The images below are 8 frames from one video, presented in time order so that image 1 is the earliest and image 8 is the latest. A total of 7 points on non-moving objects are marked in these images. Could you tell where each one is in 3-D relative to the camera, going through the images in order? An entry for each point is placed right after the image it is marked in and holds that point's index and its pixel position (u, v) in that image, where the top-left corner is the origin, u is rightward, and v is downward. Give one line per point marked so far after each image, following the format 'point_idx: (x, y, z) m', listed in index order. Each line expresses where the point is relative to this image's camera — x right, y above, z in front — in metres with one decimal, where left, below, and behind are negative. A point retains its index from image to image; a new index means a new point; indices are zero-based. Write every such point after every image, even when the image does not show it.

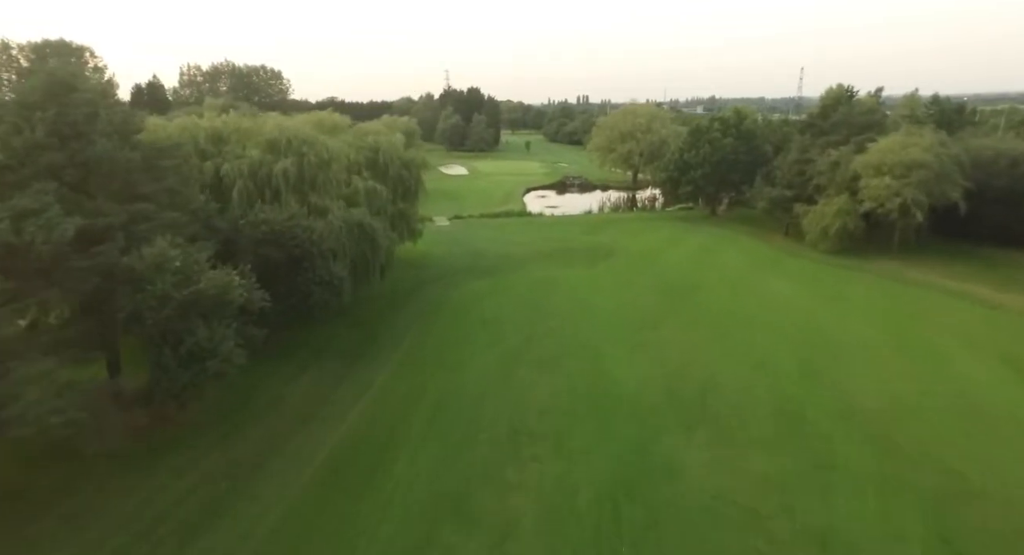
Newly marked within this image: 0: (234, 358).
0: (-6.9, -2.0, +13.7) m
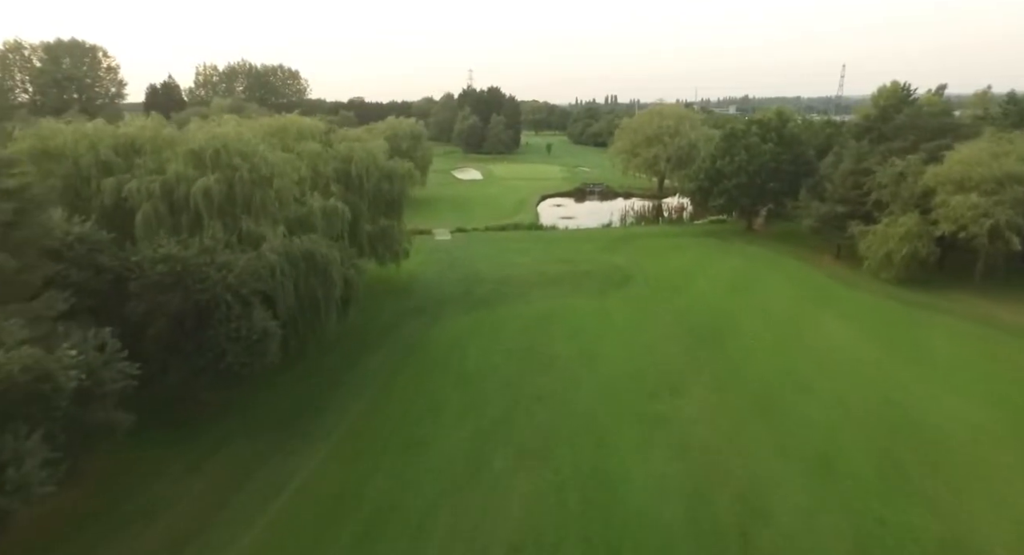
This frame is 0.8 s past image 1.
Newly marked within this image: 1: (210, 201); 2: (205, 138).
0: (-7.9, -3.4, +9.3) m
1: (-9.3, +2.4, +17.1) m
2: (-10.1, +4.6, +18.2) m
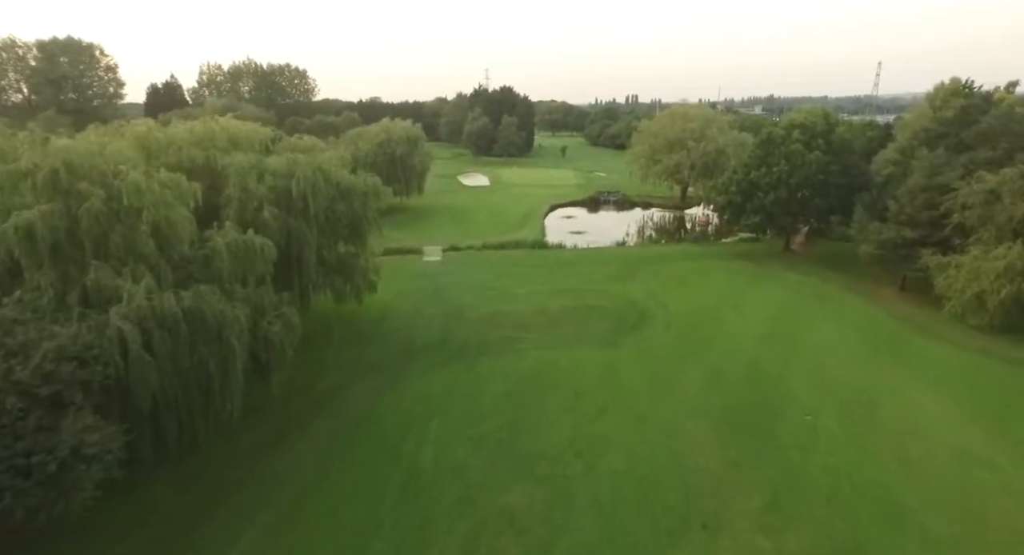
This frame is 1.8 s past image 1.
0: (-9.1, -5.1, +4.0) m
1: (-10.2, +0.7, +11.9) m
2: (-10.9, +3.0, +13.0) m
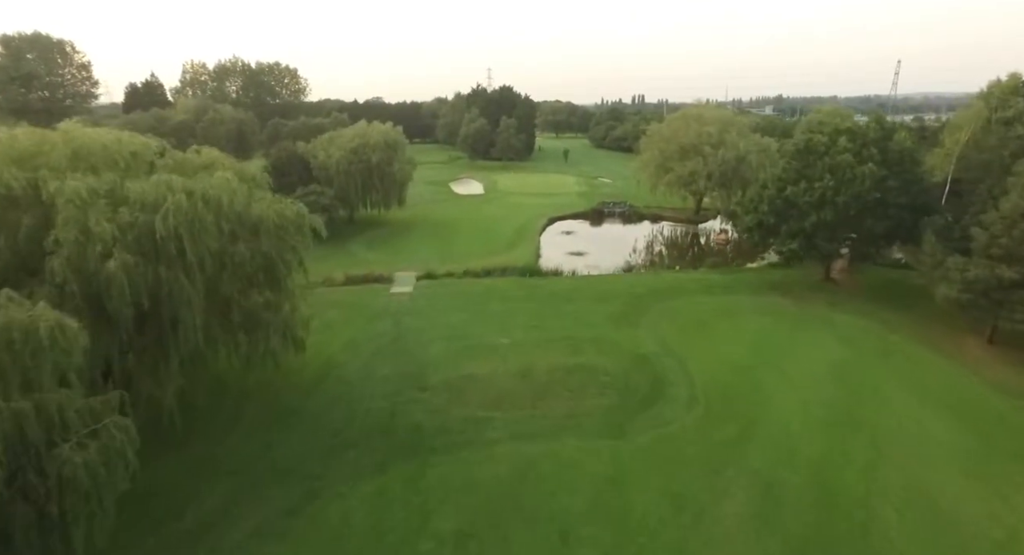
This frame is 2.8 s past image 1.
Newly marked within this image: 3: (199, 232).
0: (-10.2, -6.9, -2.1) m
1: (-11.3, -1.1, +5.8) m
2: (-11.9, +1.1, +6.9) m
3: (-8.3, +1.3, +14.8) m
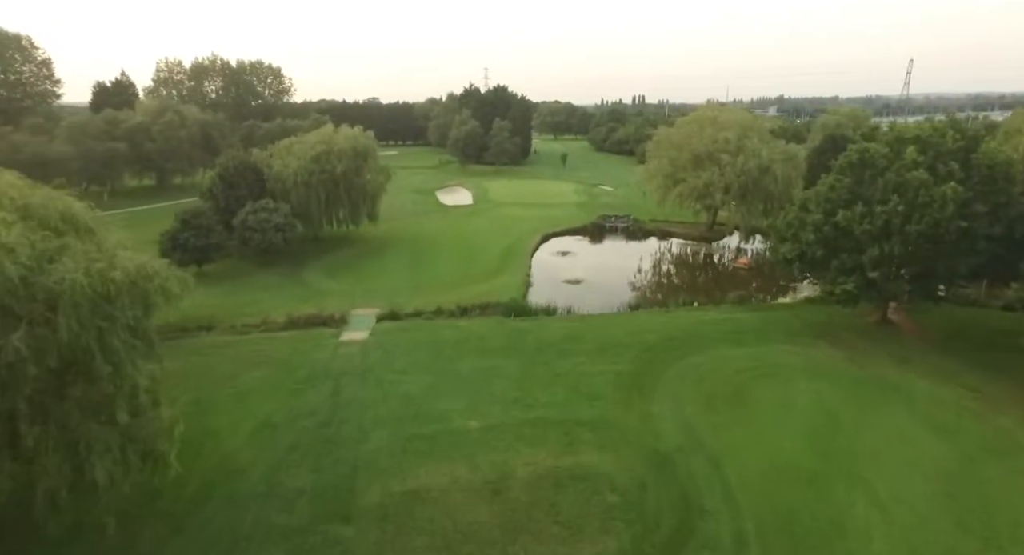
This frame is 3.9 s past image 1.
0: (-11.1, -8.9, -8.3) m
1: (-12.2, -3.1, -0.4) m
2: (-12.8, -0.8, +0.7) m
3: (-9.2, -0.6, +8.6) m
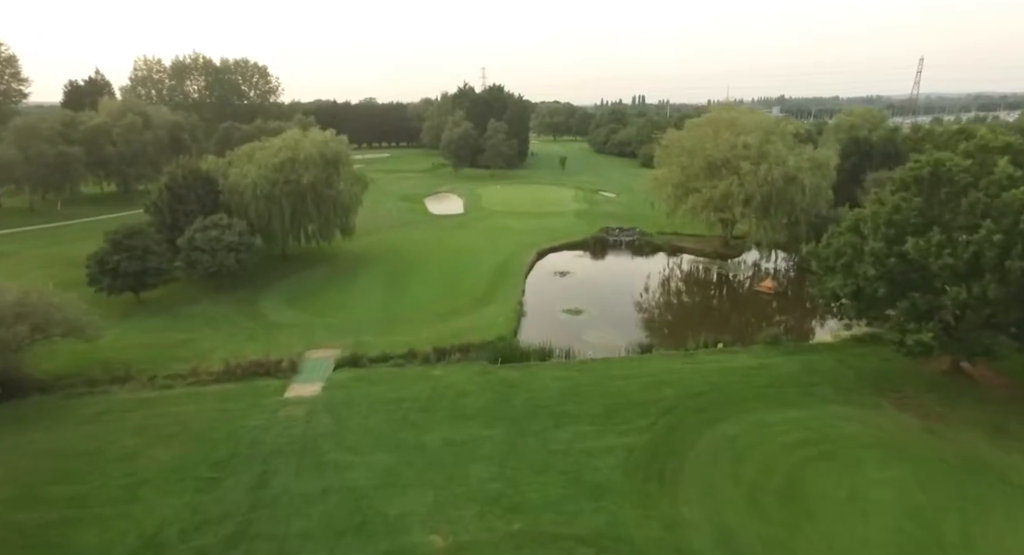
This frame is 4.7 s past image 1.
0: (-11.6, -10.4, -13.1) m
1: (-12.7, -4.6, -5.2) m
2: (-13.3, -2.4, -4.1) m
3: (-9.7, -2.1, +3.8) m
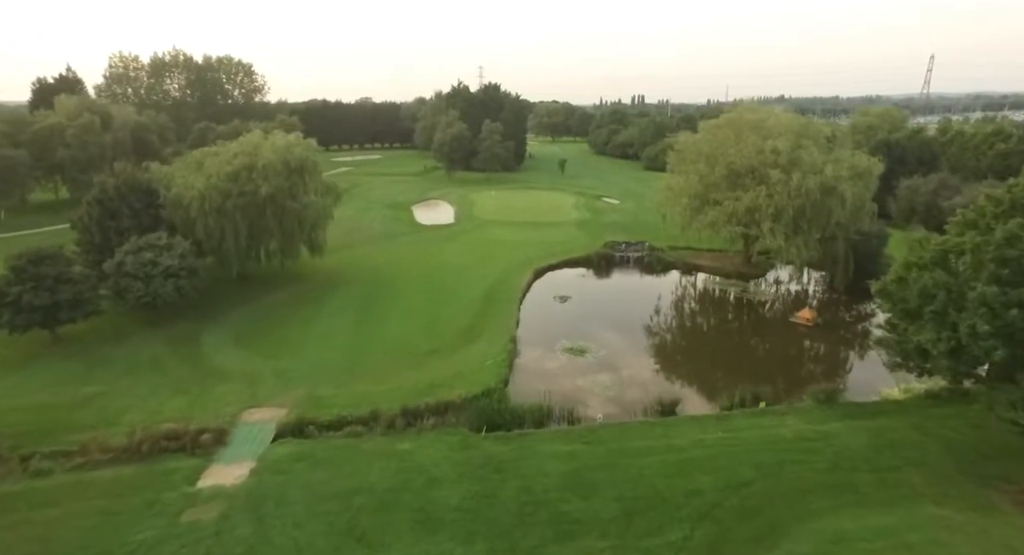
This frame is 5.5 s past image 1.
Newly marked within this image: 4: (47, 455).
0: (-11.9, -11.8, -18.0) m
1: (-13.0, -6.0, -10.1) m
2: (-13.7, -3.8, -9.0) m
3: (-10.0, -3.6, -1.1) m
4: (-13.6, -5.2, +16.2) m
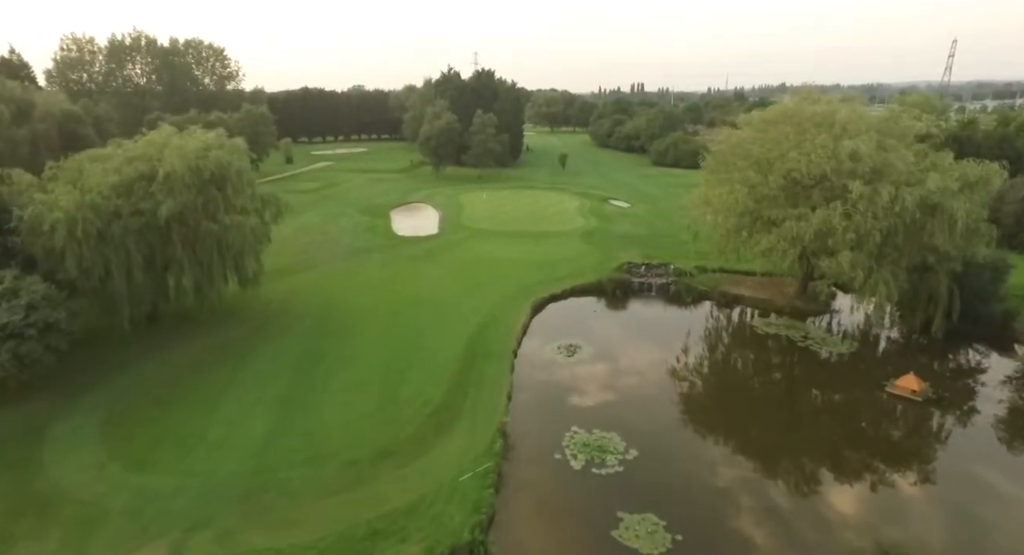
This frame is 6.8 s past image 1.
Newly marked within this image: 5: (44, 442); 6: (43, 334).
0: (-12.0, -14.6, -25.6) m
1: (-13.2, -8.7, -17.9) m
2: (-13.8, -6.4, -16.8) m
3: (-10.3, -6.1, -8.9) m
4: (-13.9, -7.4, +8.4) m
5: (-14.3, -5.0, +16.7) m
6: (-15.9, -1.9, +18.9) m
